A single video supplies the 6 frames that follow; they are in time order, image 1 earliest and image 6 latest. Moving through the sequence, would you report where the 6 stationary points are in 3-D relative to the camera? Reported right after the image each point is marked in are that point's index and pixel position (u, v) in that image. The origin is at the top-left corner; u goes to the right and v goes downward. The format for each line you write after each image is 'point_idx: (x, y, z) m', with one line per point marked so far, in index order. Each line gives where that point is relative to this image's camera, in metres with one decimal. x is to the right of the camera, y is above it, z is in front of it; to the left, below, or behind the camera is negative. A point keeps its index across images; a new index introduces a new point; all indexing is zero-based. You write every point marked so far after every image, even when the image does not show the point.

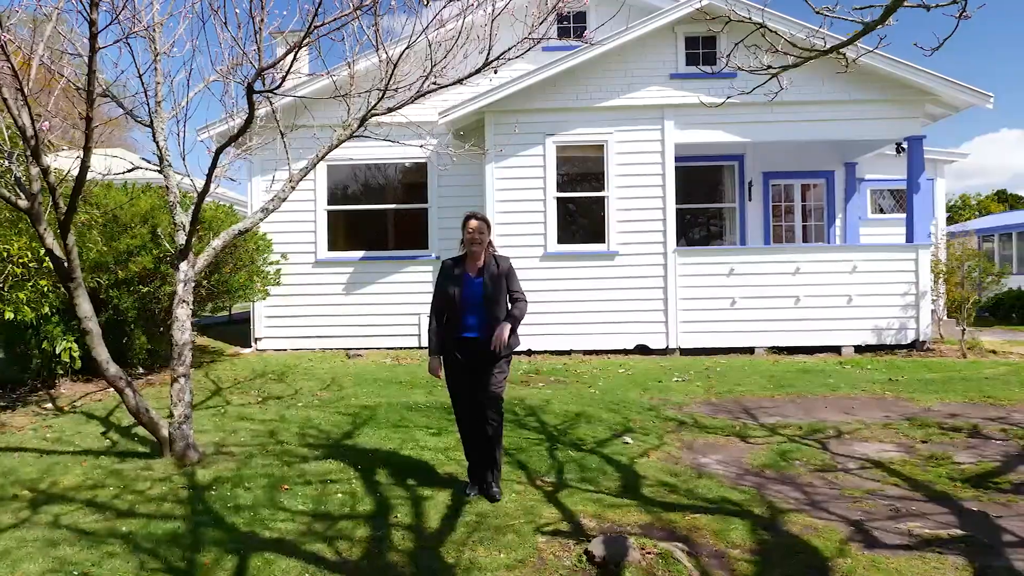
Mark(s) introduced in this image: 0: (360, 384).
0: (-1.5, -0.9, +7.2) m
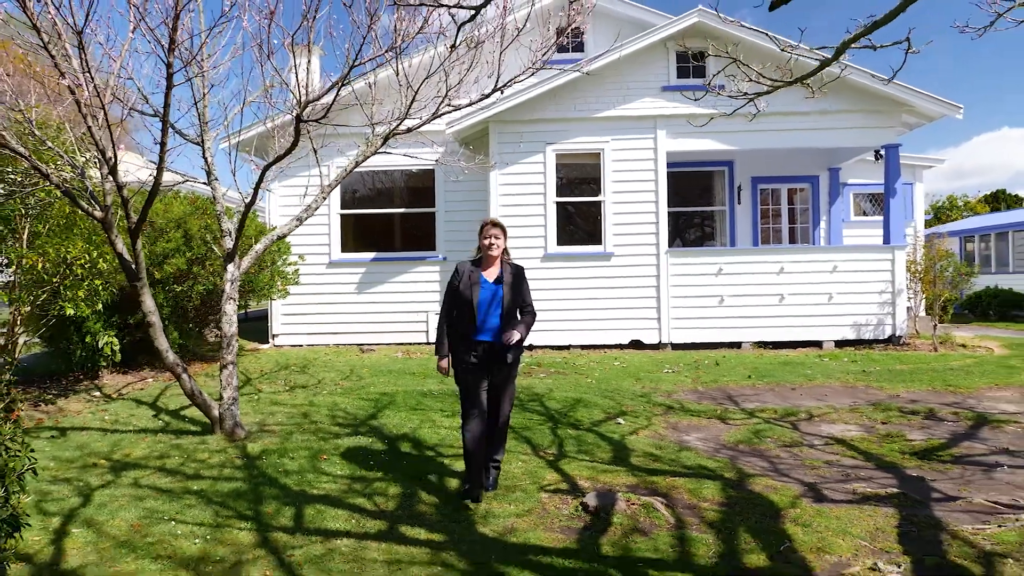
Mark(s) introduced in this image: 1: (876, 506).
0: (-1.4, -0.9, +7.9) m
1: (+2.0, -1.2, +4.0) m
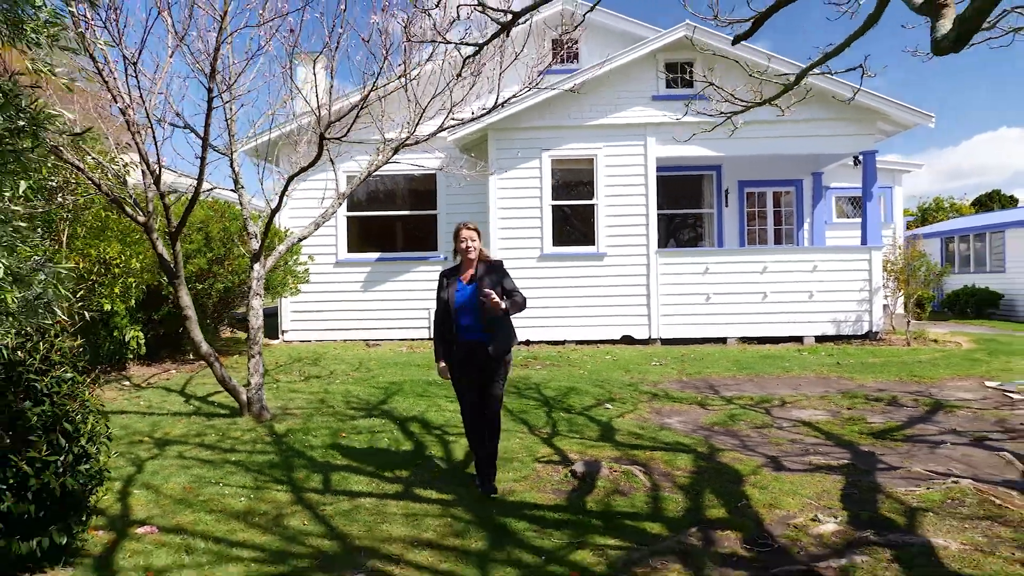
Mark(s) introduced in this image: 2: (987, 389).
0: (-1.5, -0.9, +8.5) m
1: (+1.9, -1.1, +4.6) m
2: (+4.8, -1.0, +7.5) m
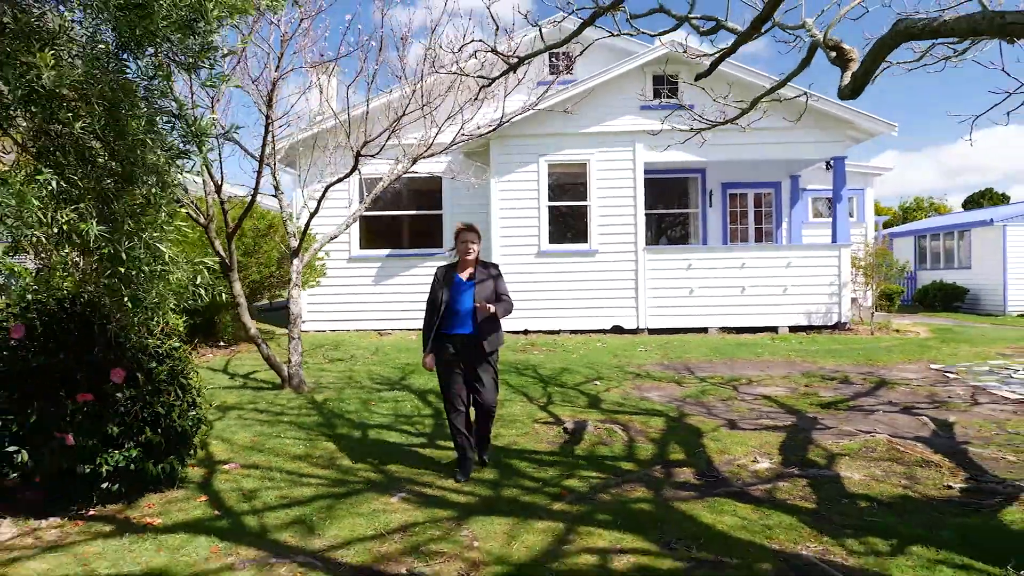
0: (-1.4, -0.8, +9.5) m
1: (+2.0, -1.1, +5.6) m
2: (+4.8, -0.9, +8.5) m
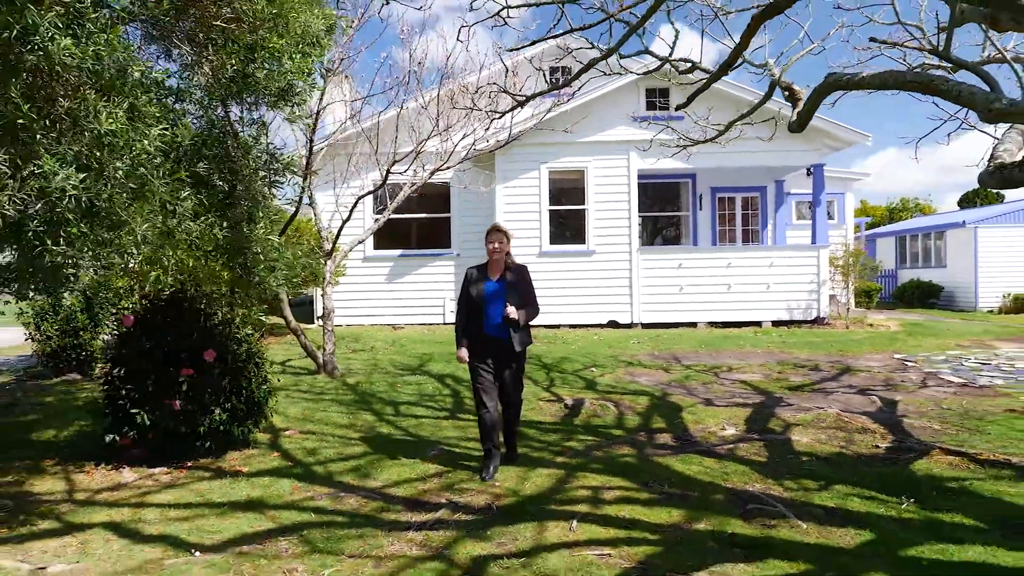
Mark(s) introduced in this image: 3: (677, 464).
0: (-1.4, -0.8, +10.5) m
1: (+2.0, -1.1, +6.6) m
2: (+4.8, -0.9, +9.5) m
3: (+1.1, -1.1, +4.8) m
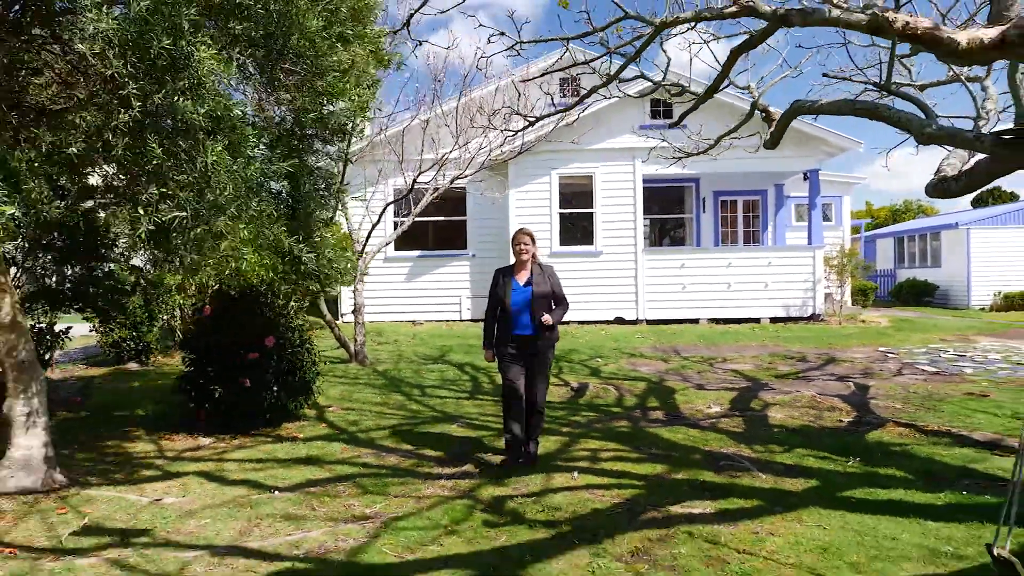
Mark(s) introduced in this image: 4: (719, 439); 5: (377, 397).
0: (-1.2, -0.7, +11.4) m
1: (+2.2, -1.0, +7.4) m
2: (+5.0, -0.9, +10.3) m
3: (+1.2, -1.1, +5.6) m
4: (+1.5, -1.1, +5.5) m
5: (-1.3, -1.0, +7.0) m
